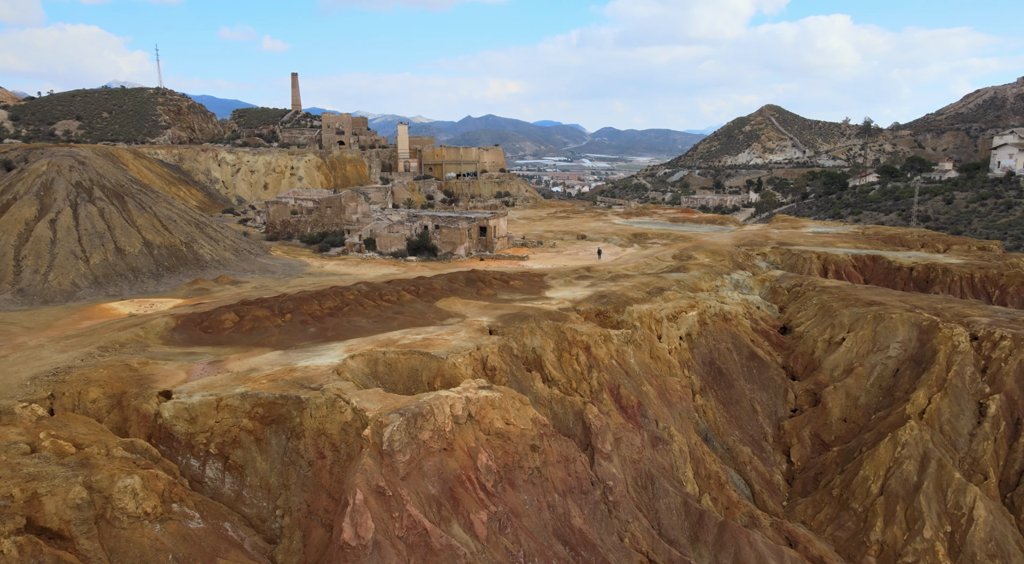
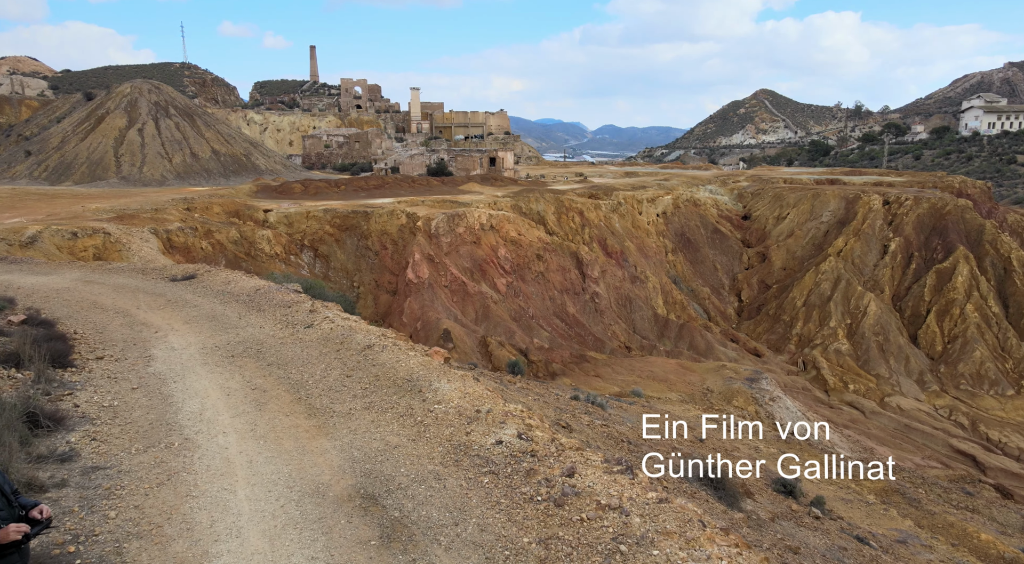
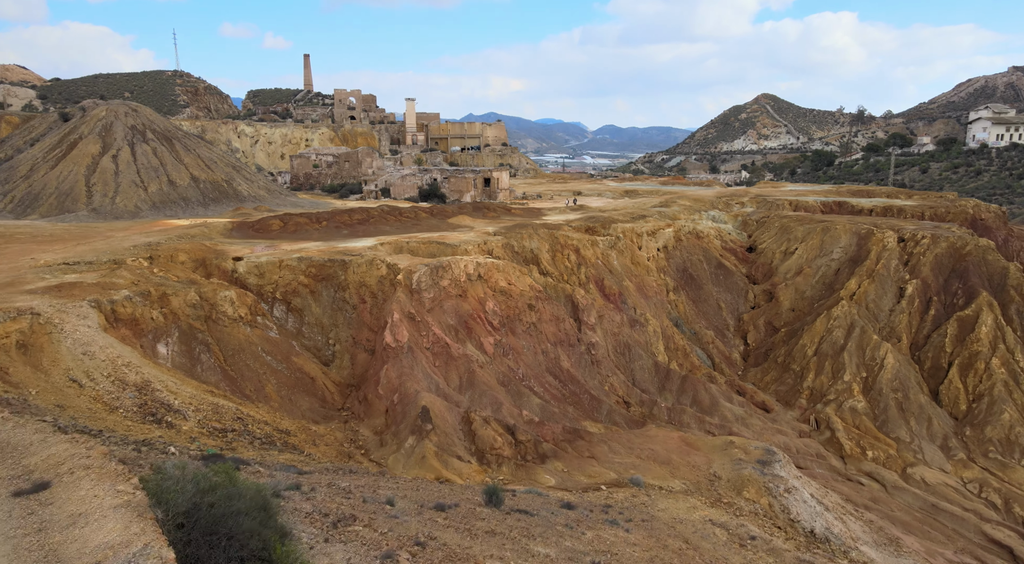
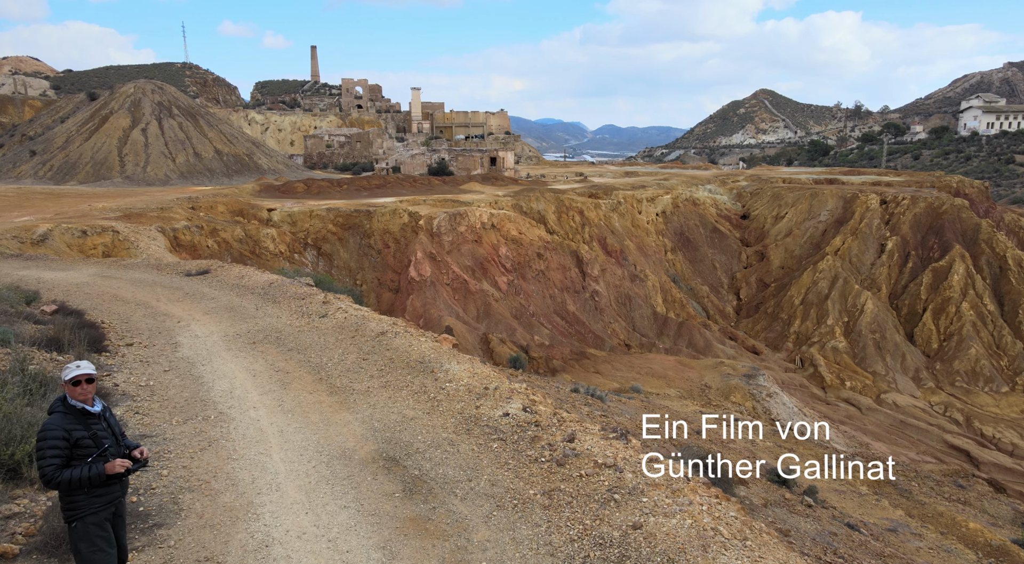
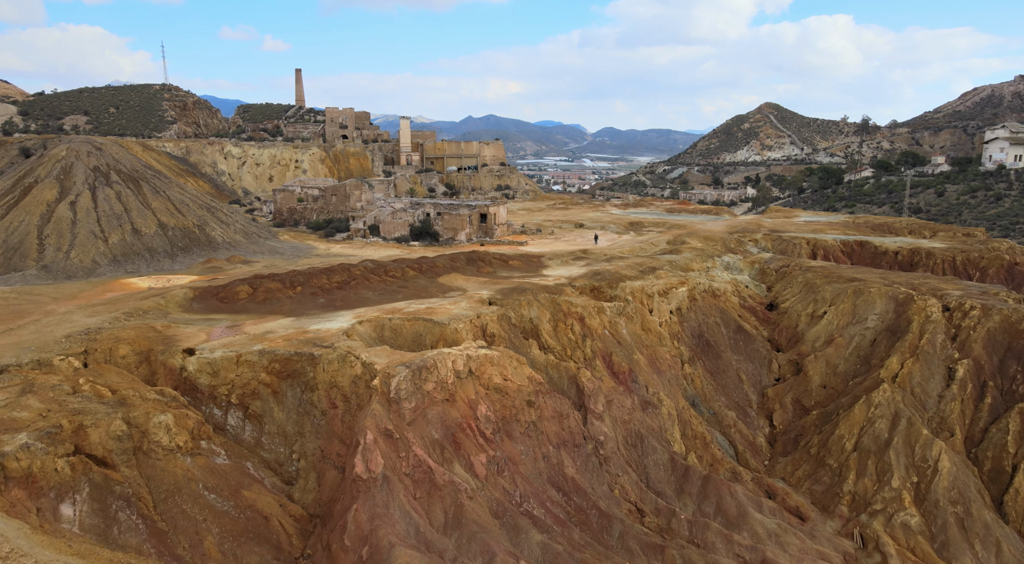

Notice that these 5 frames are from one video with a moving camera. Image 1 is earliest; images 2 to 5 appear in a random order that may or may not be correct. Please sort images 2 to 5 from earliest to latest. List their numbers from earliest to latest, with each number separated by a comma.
5, 3, 2, 4
